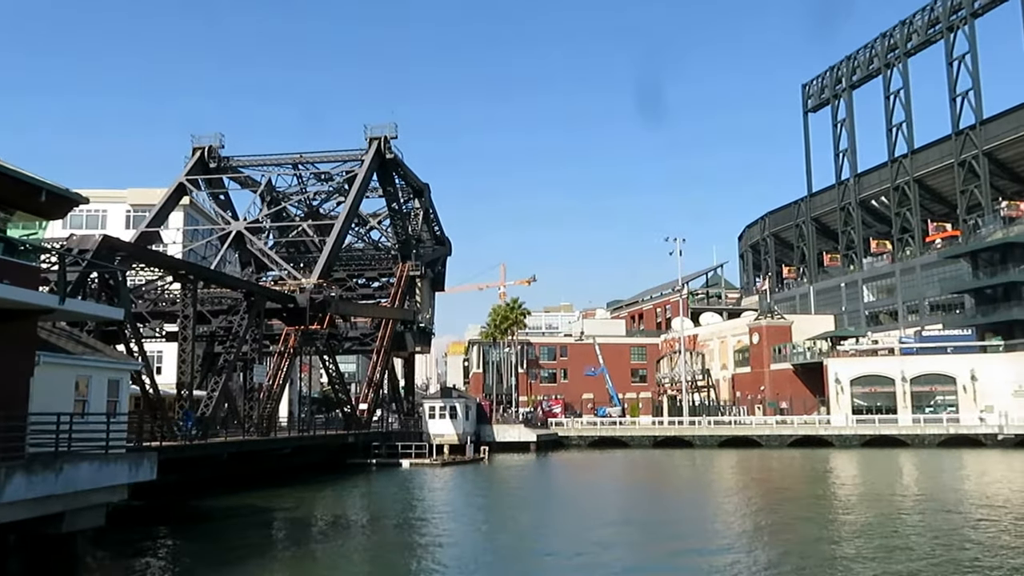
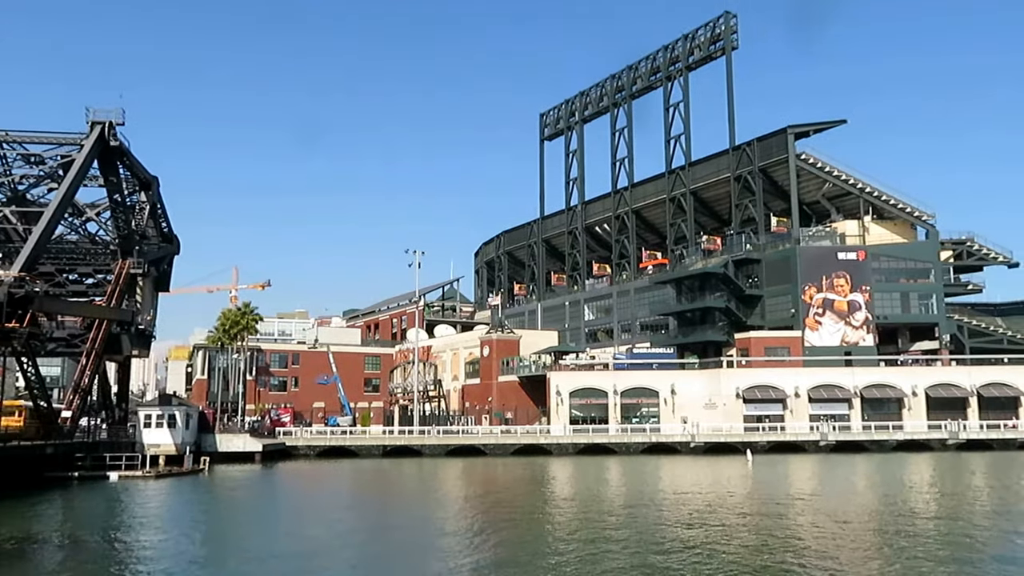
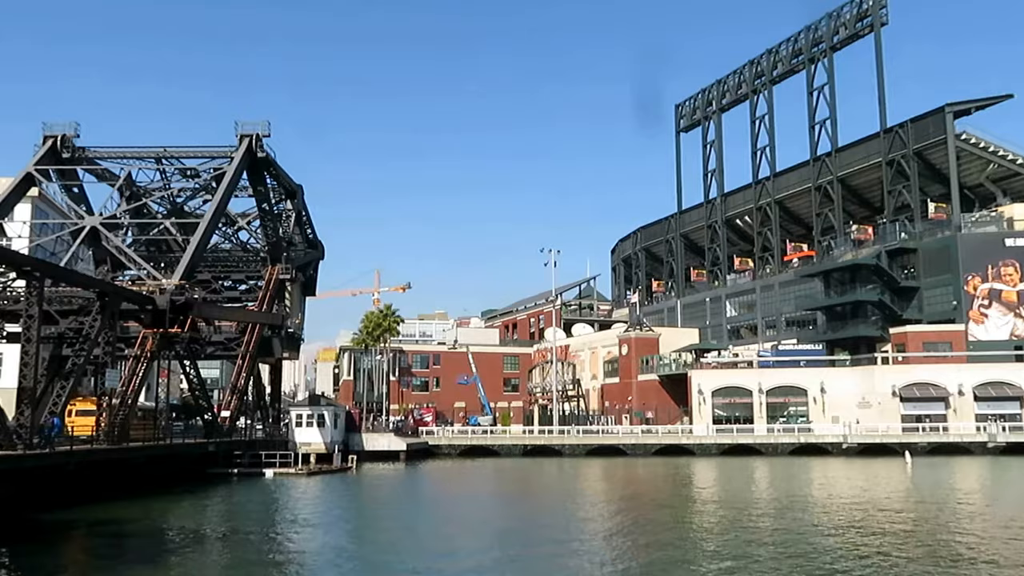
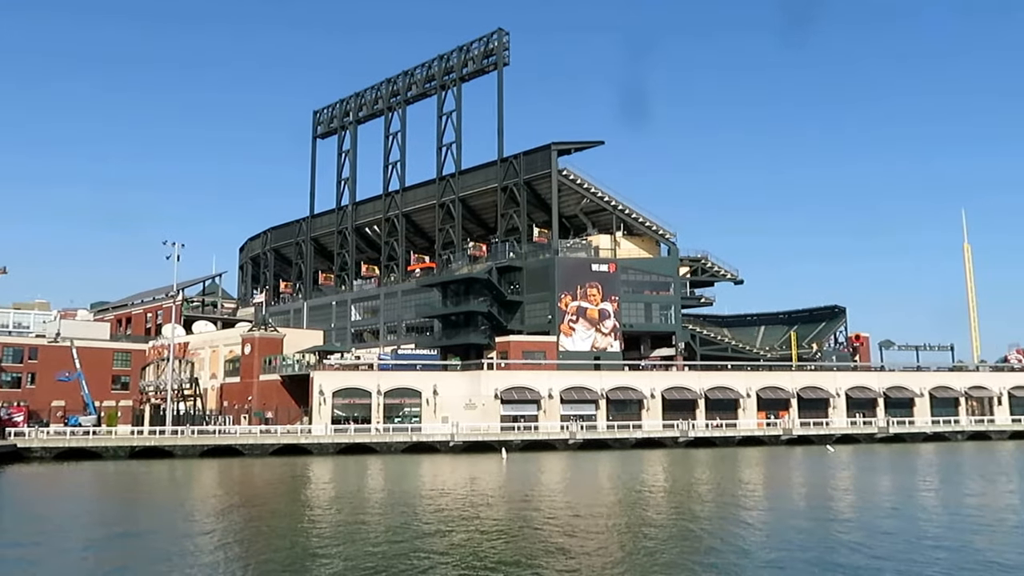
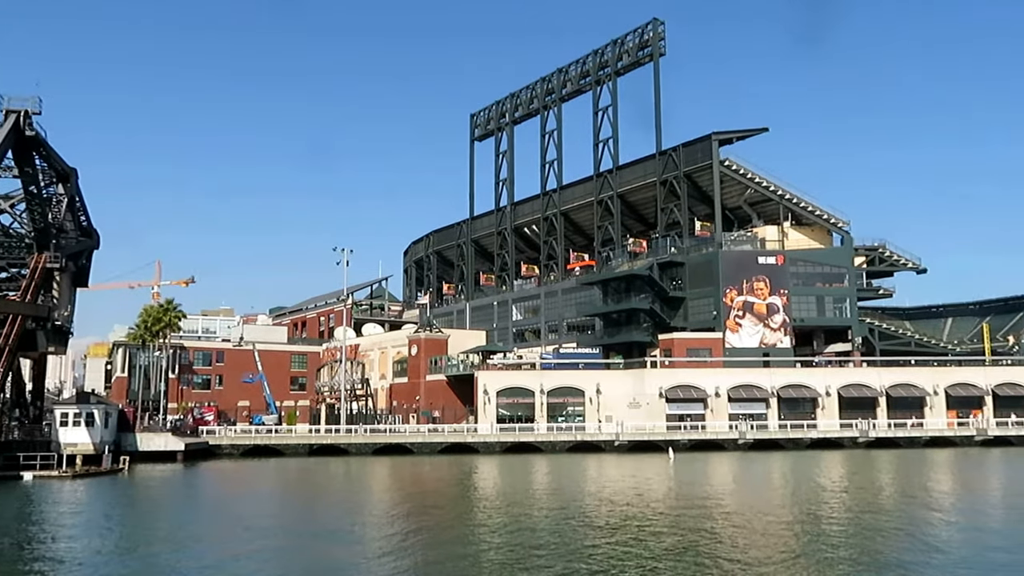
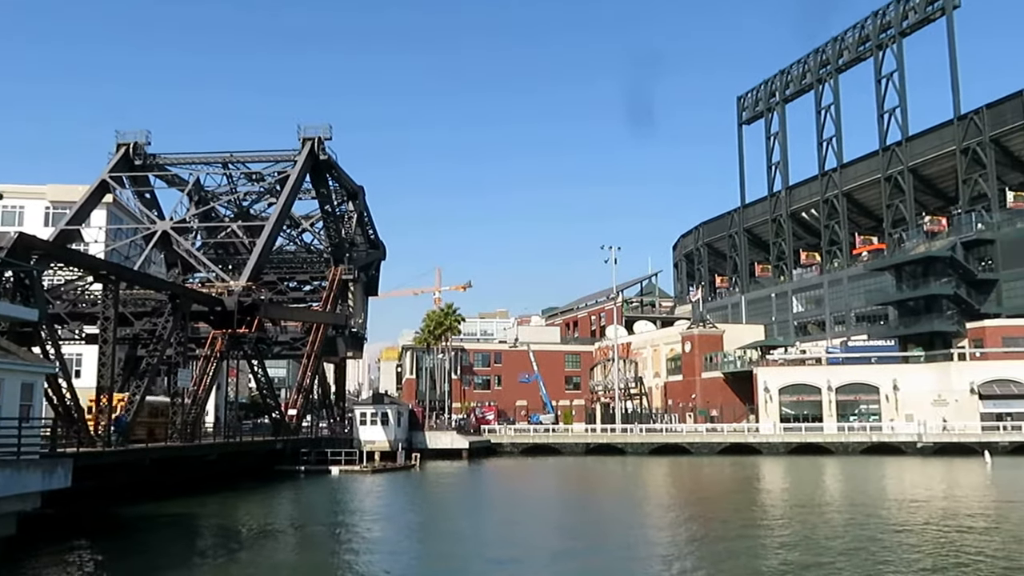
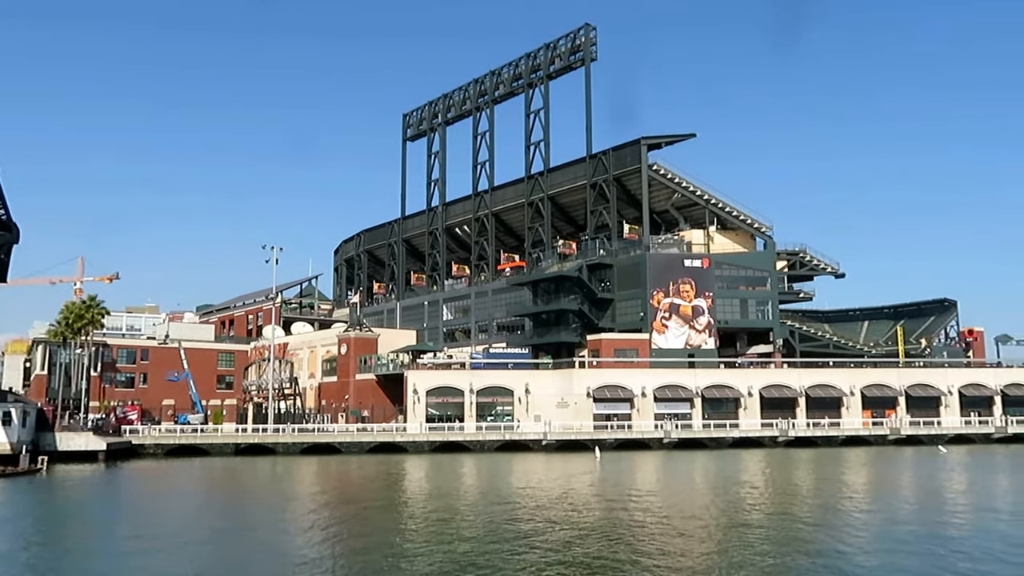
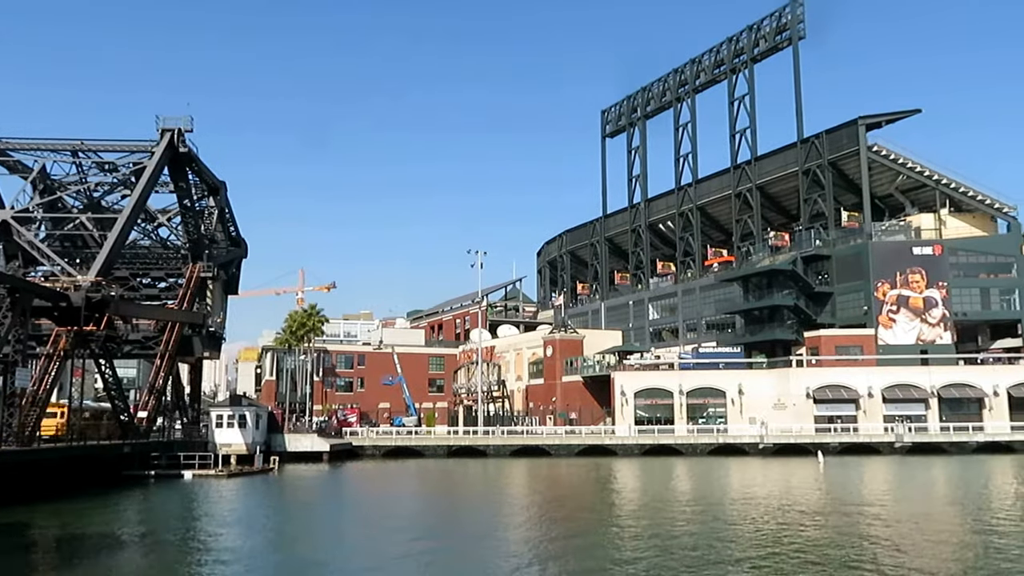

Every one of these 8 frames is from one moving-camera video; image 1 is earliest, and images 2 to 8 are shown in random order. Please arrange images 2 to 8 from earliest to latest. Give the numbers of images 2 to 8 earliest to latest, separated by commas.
6, 3, 8, 2, 5, 7, 4
